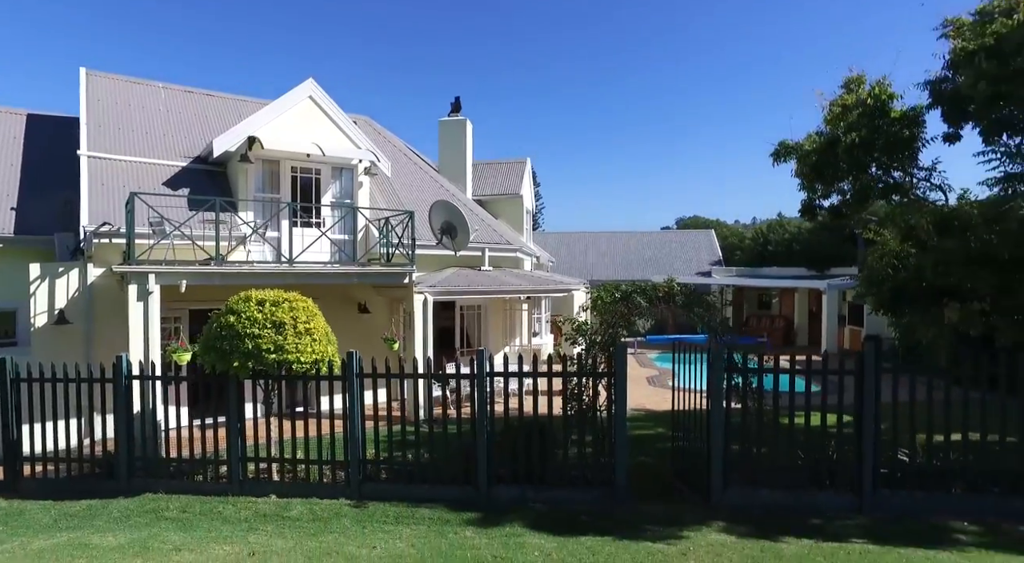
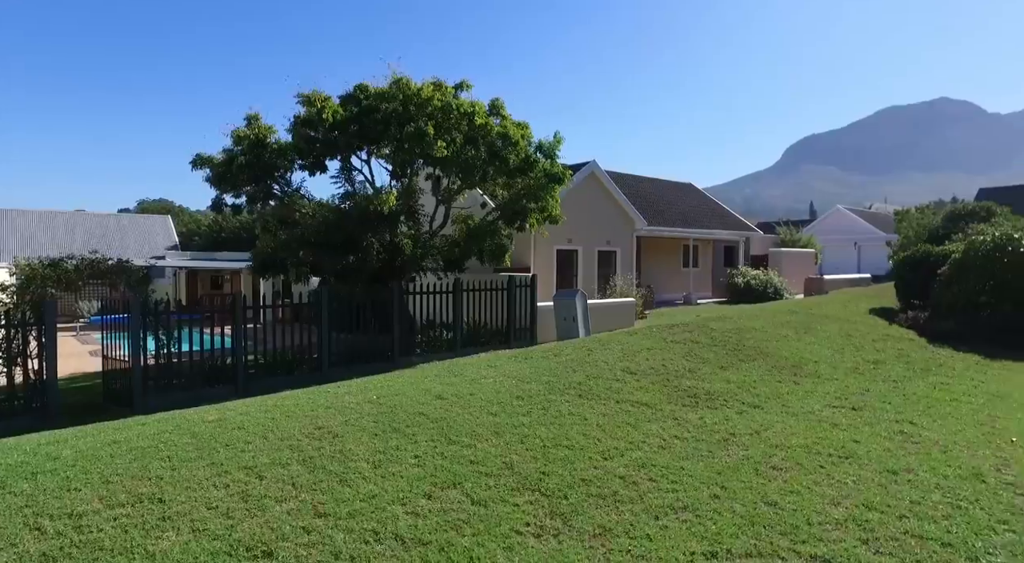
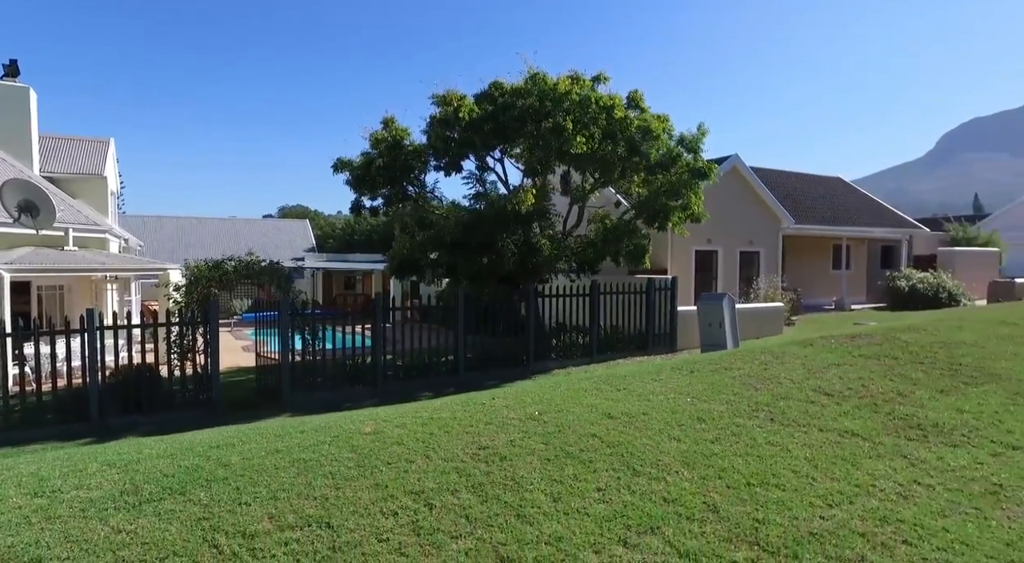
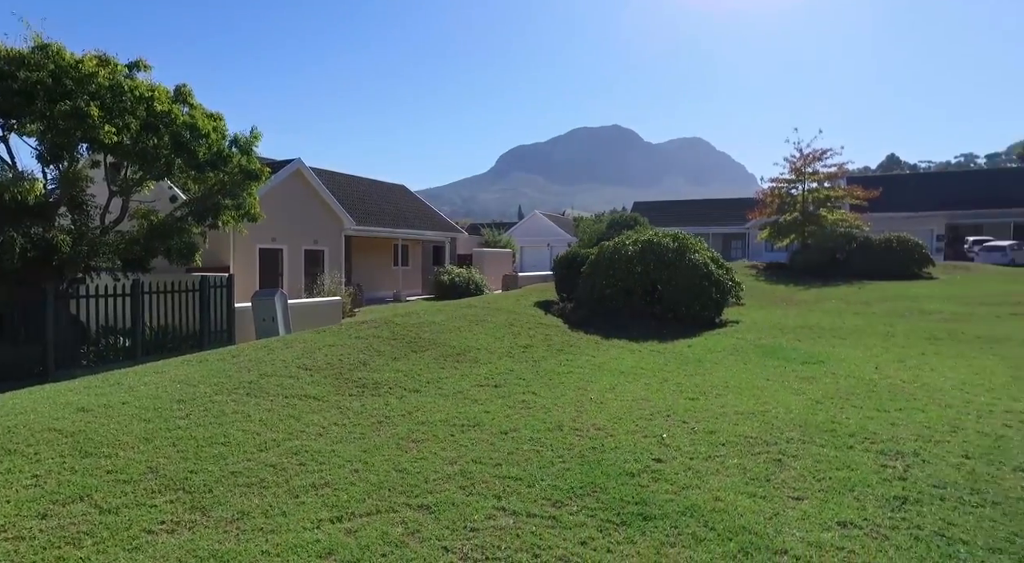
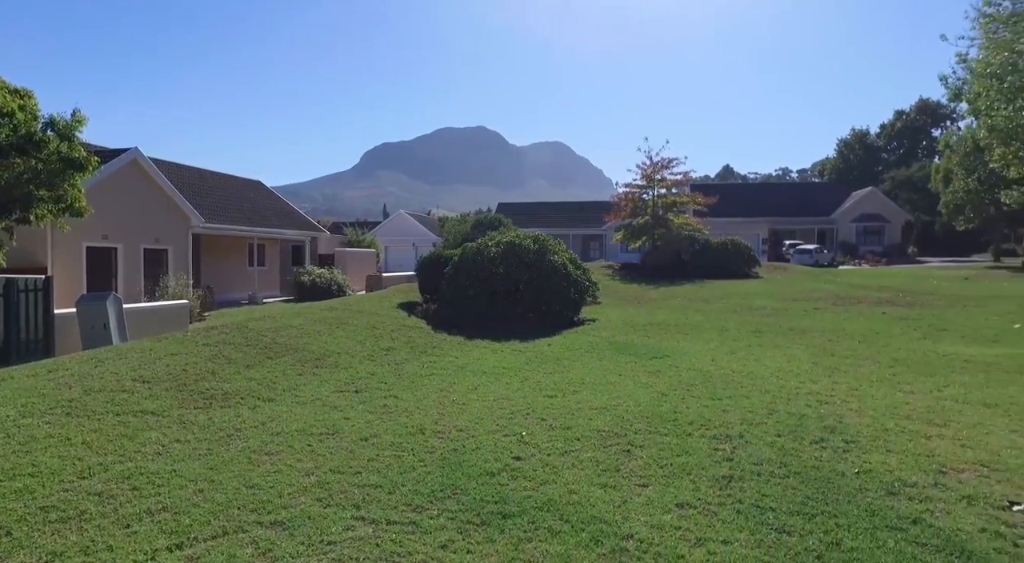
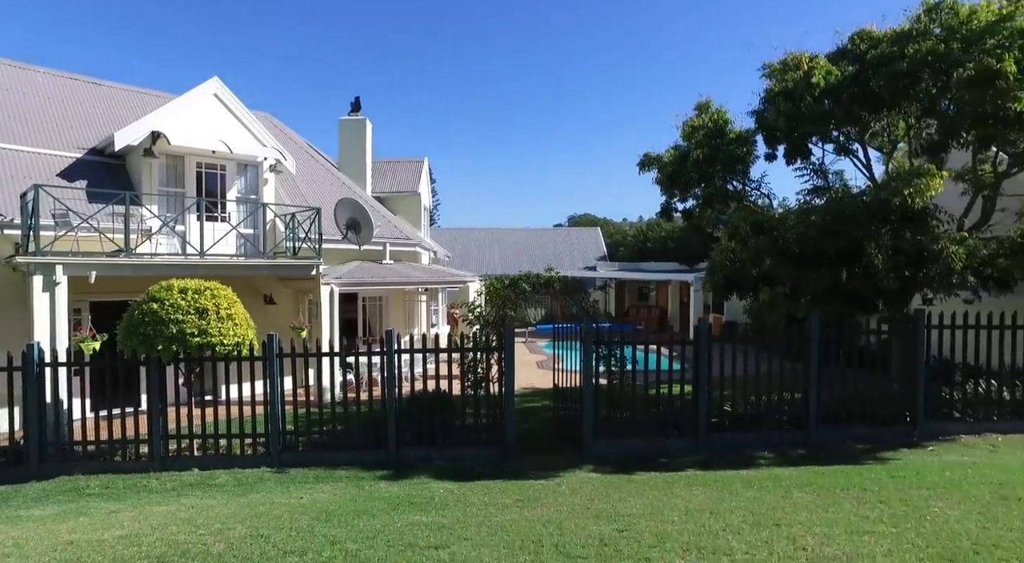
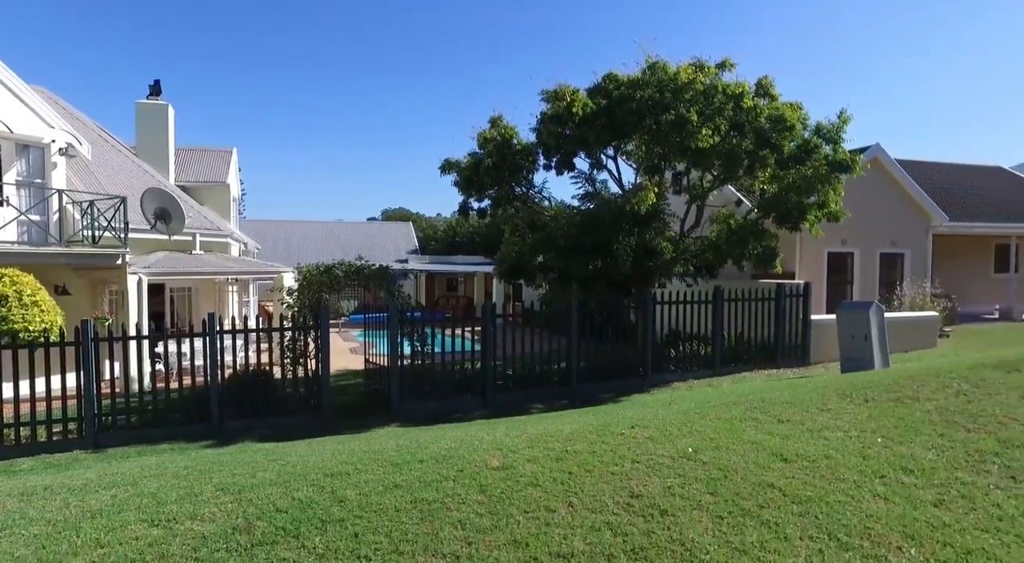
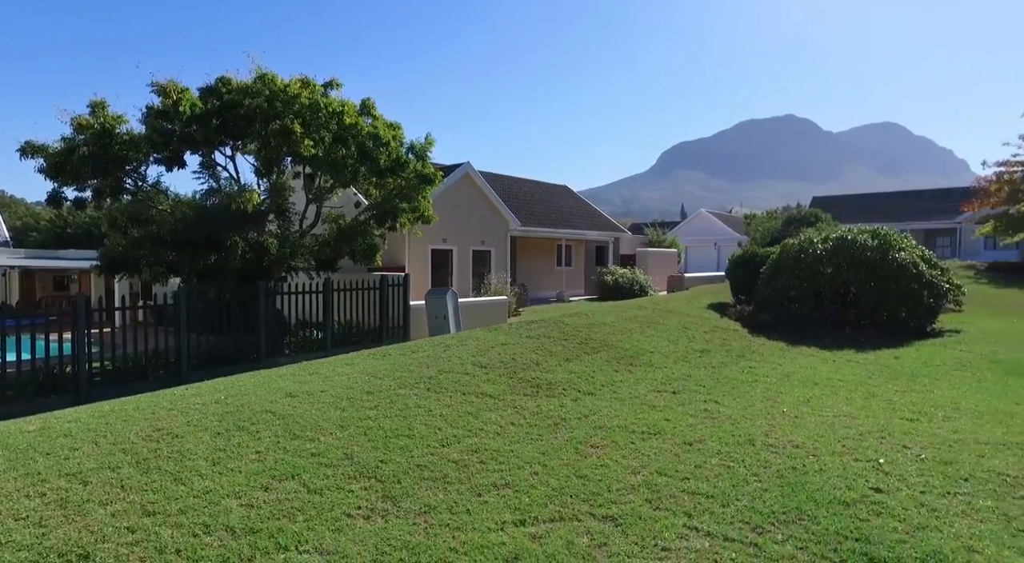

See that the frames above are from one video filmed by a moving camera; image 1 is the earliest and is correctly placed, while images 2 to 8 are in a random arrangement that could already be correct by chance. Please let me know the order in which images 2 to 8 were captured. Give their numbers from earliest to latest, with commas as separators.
6, 7, 3, 2, 8, 4, 5
